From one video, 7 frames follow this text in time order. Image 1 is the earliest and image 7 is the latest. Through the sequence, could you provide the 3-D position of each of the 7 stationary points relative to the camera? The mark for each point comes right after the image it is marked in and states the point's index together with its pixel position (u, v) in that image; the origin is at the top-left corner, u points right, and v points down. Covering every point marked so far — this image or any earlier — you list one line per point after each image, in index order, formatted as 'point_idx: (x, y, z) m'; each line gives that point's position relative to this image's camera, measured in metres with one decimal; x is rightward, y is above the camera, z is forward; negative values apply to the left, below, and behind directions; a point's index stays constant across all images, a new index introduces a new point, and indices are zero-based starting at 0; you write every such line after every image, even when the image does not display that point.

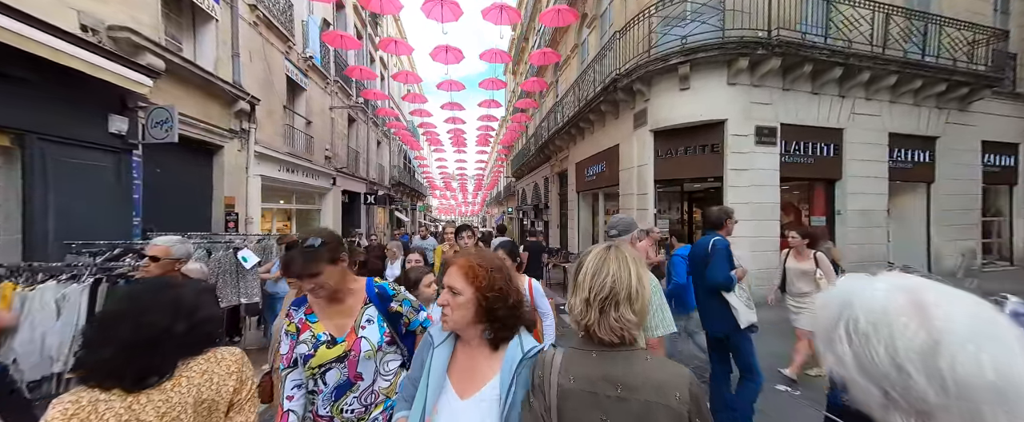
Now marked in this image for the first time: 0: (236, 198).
0: (-6.3, +0.3, +7.5) m
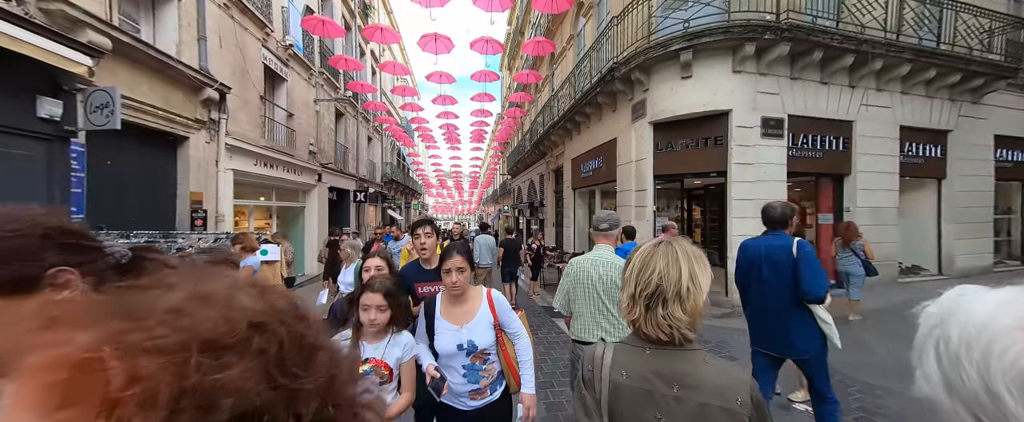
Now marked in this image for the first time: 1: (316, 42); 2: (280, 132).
0: (-6.5, +0.4, +6.9) m
1: (-7.2, +6.2, +12.0) m
2: (-7.2, +2.4, +10.1) m
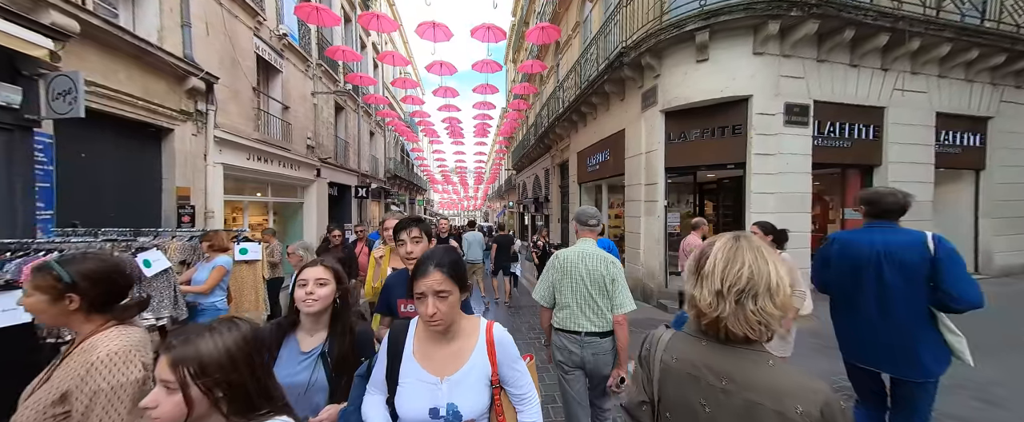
0: (-6.5, +0.5, +6.6) m
1: (-7.1, +6.3, +11.6) m
2: (-7.1, +2.6, +9.8) m
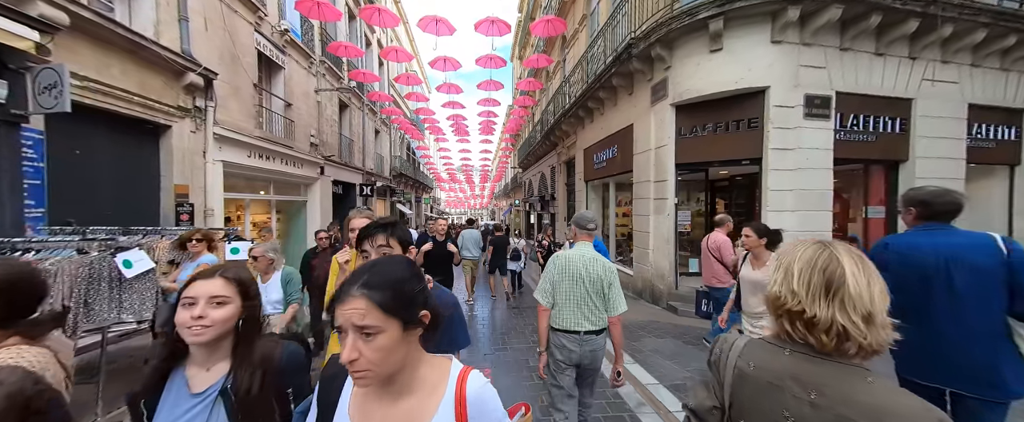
0: (-6.4, +0.5, +6.6) m
1: (-6.9, +6.4, +11.5) m
2: (-7.0, +2.6, +9.7) m
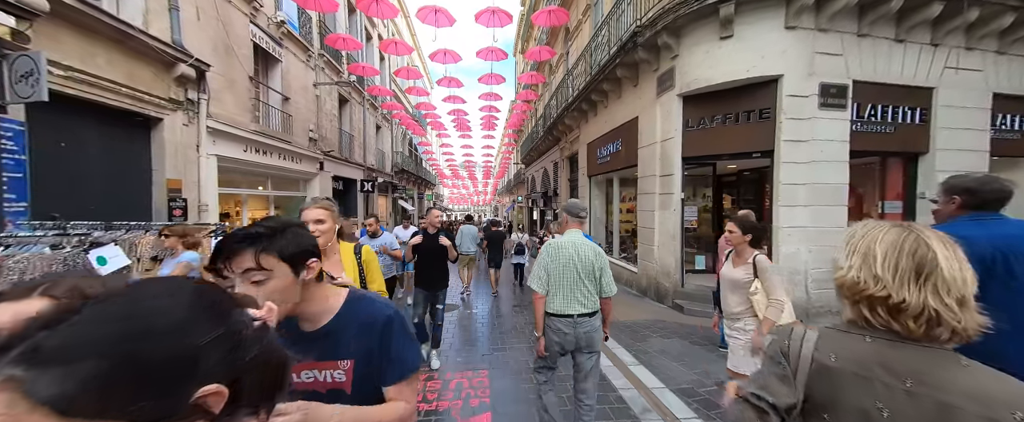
0: (-6.4, +0.6, +6.4) m
1: (-6.8, +6.6, +11.3) m
2: (-6.9, +2.8, +9.6) m
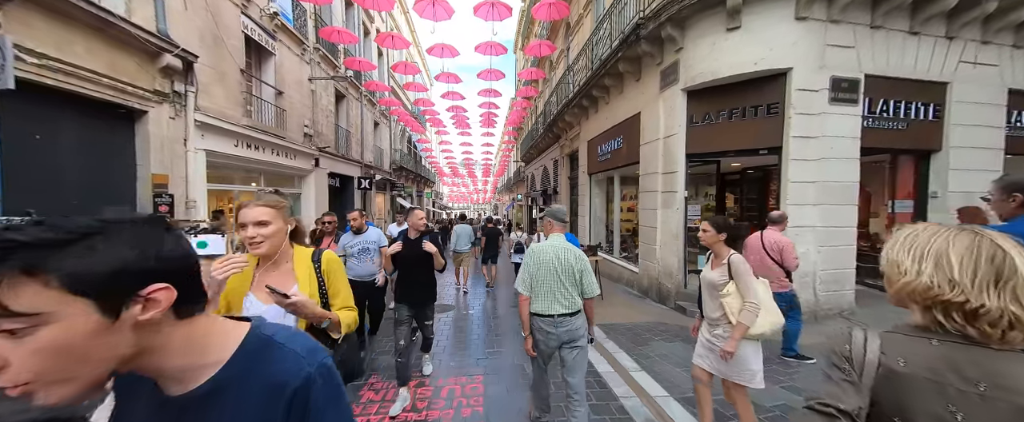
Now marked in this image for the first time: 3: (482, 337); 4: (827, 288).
0: (-6.5, +0.7, +6.2) m
1: (-6.9, +6.7, +11.1) m
2: (-7.0, +2.8, +9.3) m
3: (-0.5, -2.0, +5.2) m
4: (+5.0, -1.2, +5.2) m
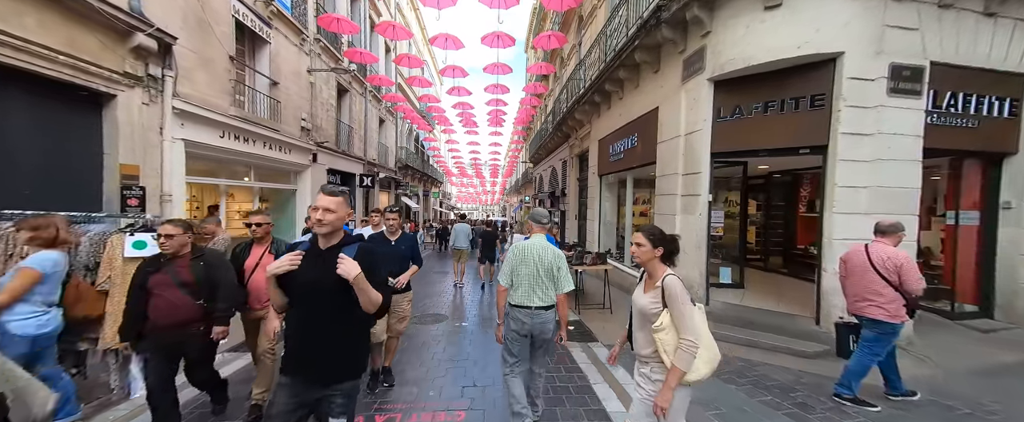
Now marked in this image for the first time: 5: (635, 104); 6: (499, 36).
0: (-6.4, +0.8, +5.7) m
1: (-6.6, +6.7, +10.6) m
2: (-6.8, +2.9, +8.9) m
3: (-0.5, -2.0, +4.5) m
4: (+5.0, -1.4, +4.4) m
5: (+2.9, +2.6, +7.9) m
6: (-0.4, +5.5, +10.2) m
